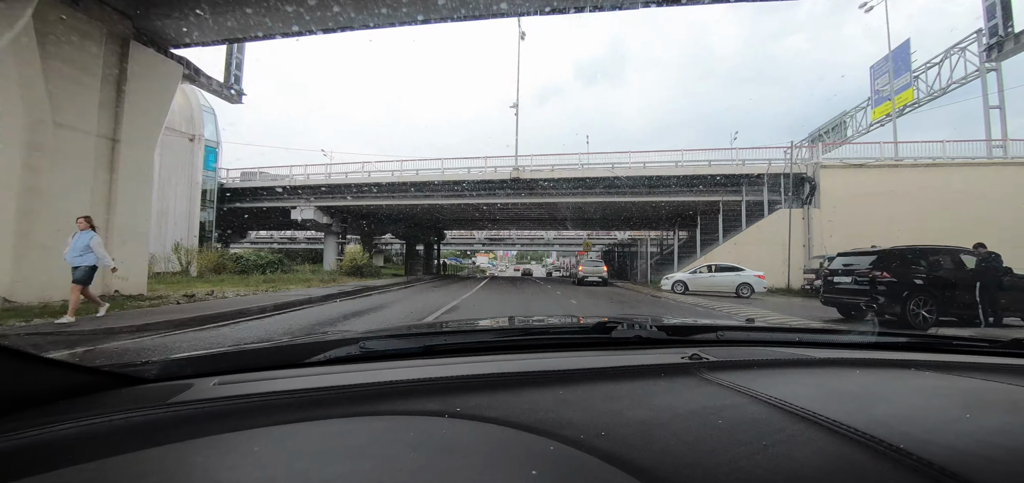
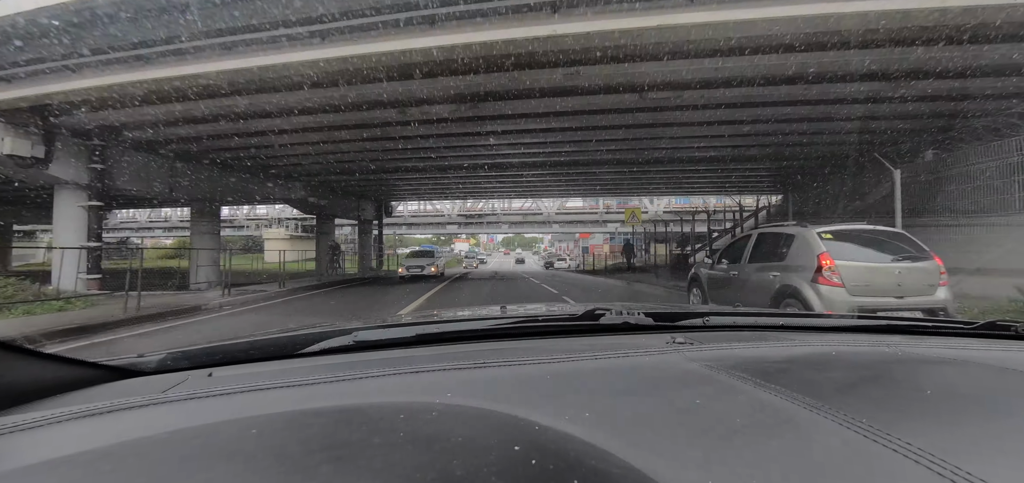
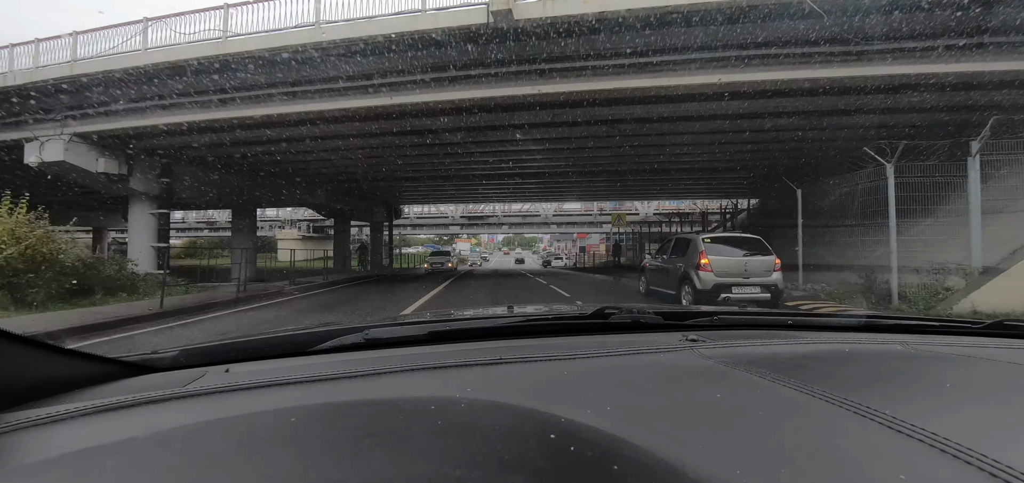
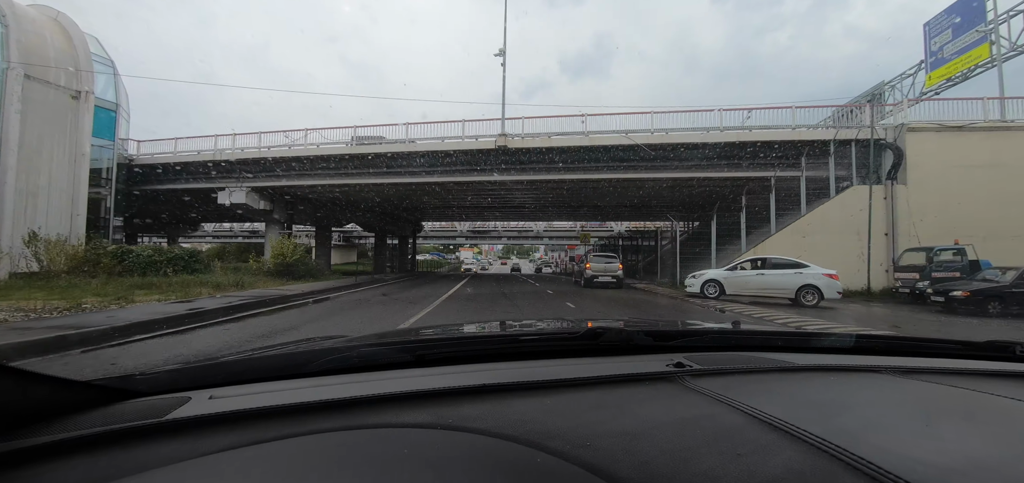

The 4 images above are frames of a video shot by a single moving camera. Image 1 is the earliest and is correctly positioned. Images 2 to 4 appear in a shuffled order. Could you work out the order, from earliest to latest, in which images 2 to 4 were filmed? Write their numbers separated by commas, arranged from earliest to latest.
4, 3, 2
